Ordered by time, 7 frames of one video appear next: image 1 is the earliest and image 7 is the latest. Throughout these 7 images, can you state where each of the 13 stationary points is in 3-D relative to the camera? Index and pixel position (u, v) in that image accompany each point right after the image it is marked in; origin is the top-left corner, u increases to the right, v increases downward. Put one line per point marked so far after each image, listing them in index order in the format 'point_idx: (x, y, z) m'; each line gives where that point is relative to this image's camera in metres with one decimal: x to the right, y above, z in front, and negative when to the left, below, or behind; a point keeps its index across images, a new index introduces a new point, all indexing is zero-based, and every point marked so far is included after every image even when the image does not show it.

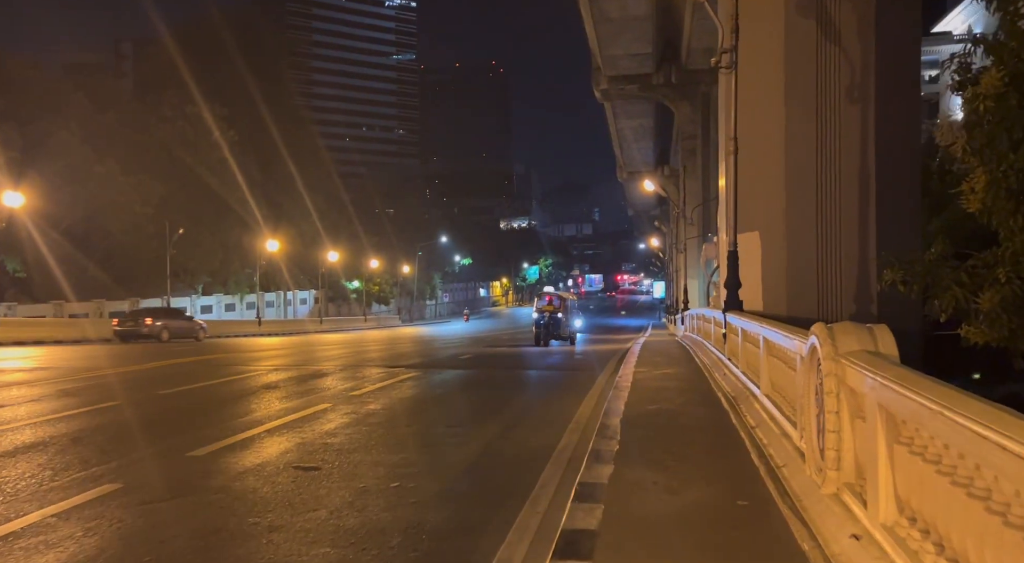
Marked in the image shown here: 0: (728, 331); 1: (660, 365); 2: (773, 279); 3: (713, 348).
0: (+3.7, -0.9, +13.2) m
1: (+2.9, -1.7, +15.0) m
2: (+6.2, 0.0, +17.8) m
3: (+4.2, -1.4, +15.7) m
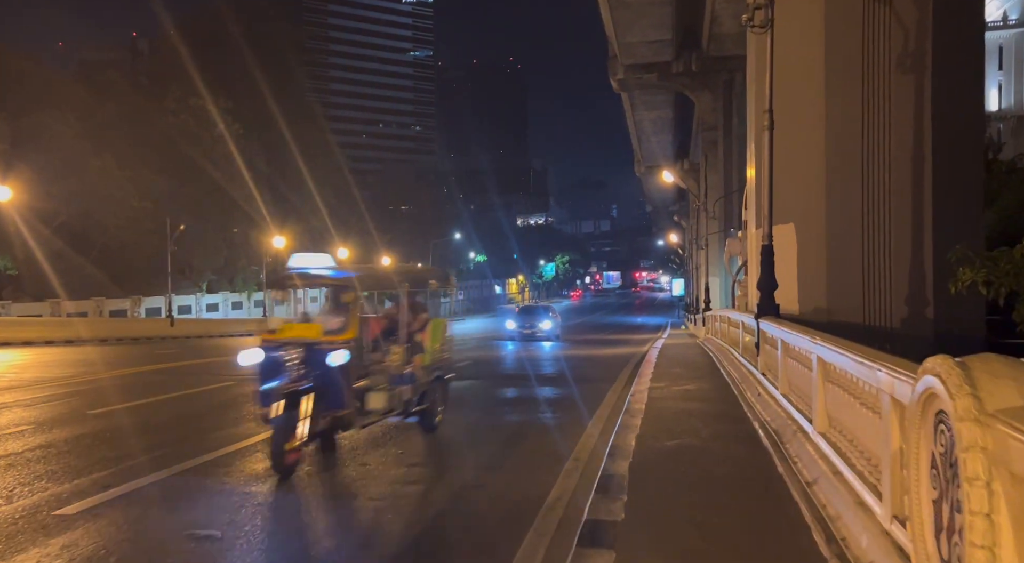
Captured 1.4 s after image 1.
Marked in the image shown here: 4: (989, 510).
0: (+3.6, -0.9, +11.1) m
1: (+2.9, -1.7, +13.0) m
2: (+6.3, 0.0, +15.6) m
3: (+4.1, -1.4, +13.6) m
4: (+1.8, -0.9, +2.9) m
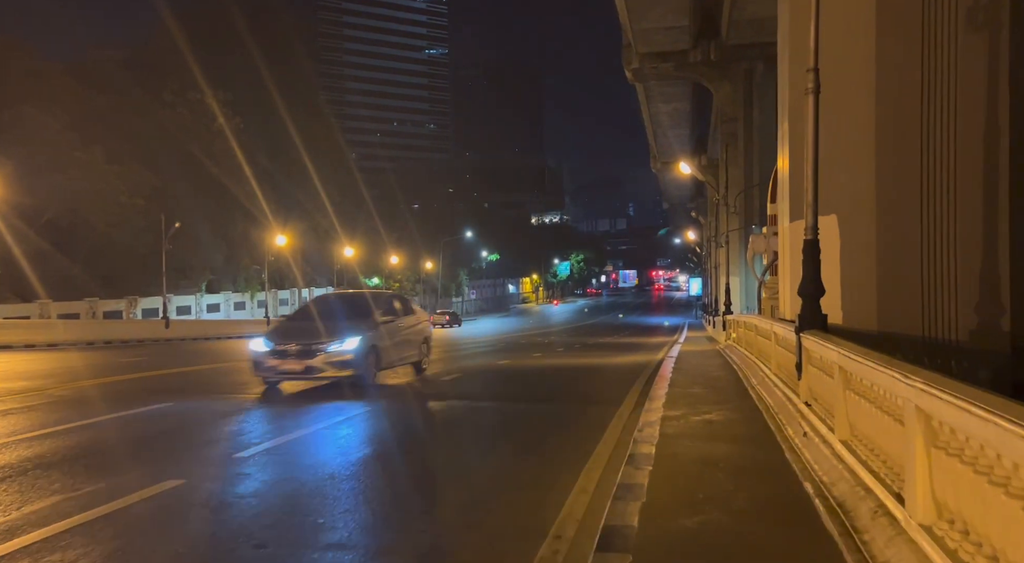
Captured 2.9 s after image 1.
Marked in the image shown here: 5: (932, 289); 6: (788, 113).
0: (+3.4, -0.9, +8.8) m
1: (+2.6, -1.7, +10.7) m
2: (+6.1, -0.1, +13.3) m
3: (+3.9, -1.4, +11.3) m
4: (+1.4, -0.9, +0.7) m
5: (+6.6, -0.1, +11.8) m
6: (+5.7, +3.5, +15.5) m
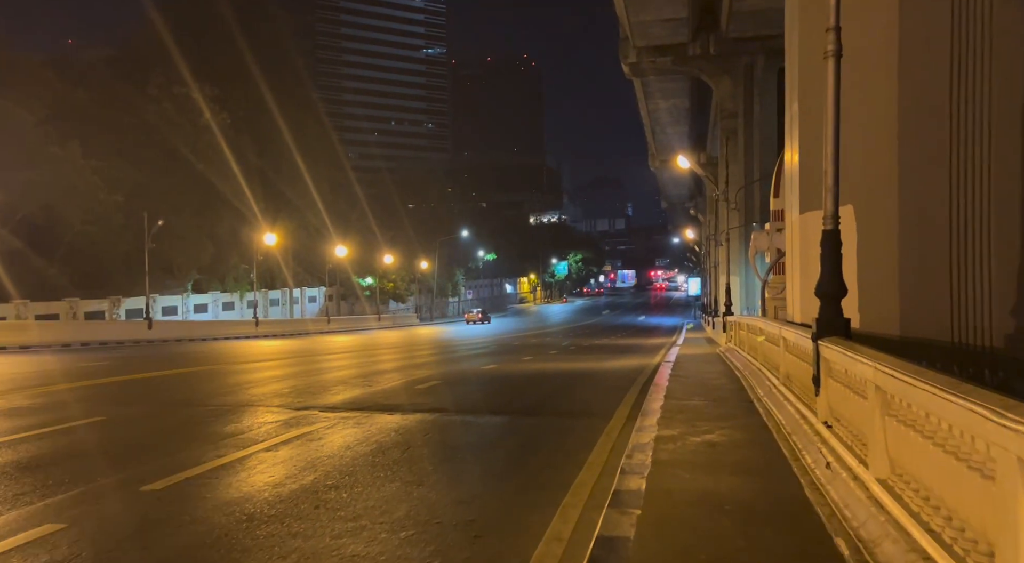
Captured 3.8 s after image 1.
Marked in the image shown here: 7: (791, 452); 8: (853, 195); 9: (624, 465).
0: (+3.1, -0.9, +7.5) m
1: (+2.3, -1.7, +9.3) m
2: (+5.8, -0.1, +12.0) m
3: (+3.6, -1.4, +10.0) m
4: (+1.1, -0.9, -0.7) m
5: (+6.3, -0.1, +10.5) m
6: (+5.3, +3.5, +14.1) m
7: (+2.7, -1.7, +7.4) m
8: (+5.8, +1.5, +12.9) m
9: (+1.1, -1.7, +7.2) m
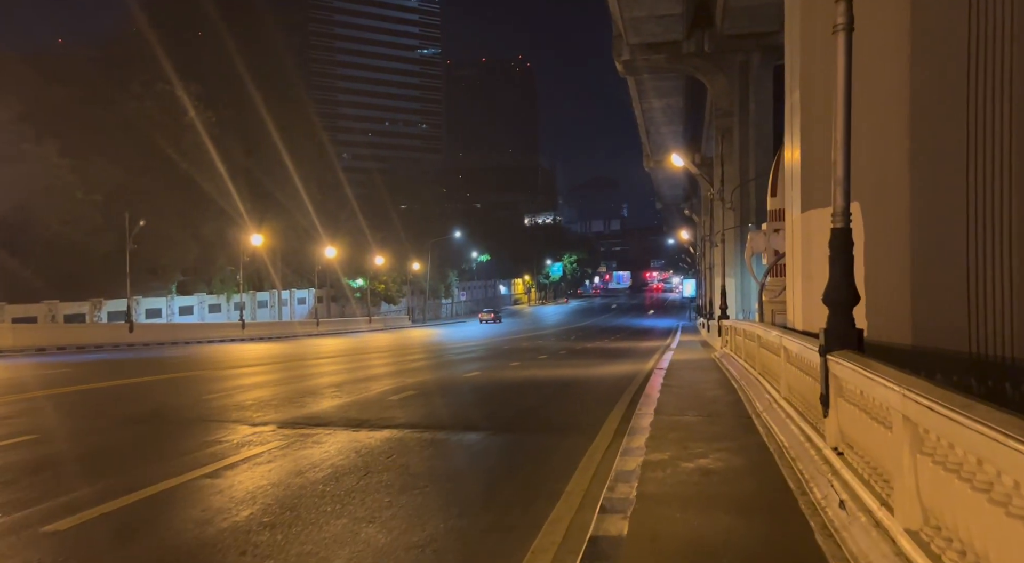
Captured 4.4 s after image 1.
0: (+2.8, -0.9, +6.6) m
1: (+2.0, -1.7, +8.4) m
2: (+5.4, -0.1, +11.1) m
3: (+3.3, -1.4, +9.1) m
4: (+0.8, -1.0, -1.6) m
5: (+5.9, -0.2, +9.6) m
6: (+5.0, +3.4, +13.2) m
7: (+2.4, -1.7, +6.5) m
8: (+5.5, +1.4, +12.0) m
9: (+0.8, -1.8, +6.3) m
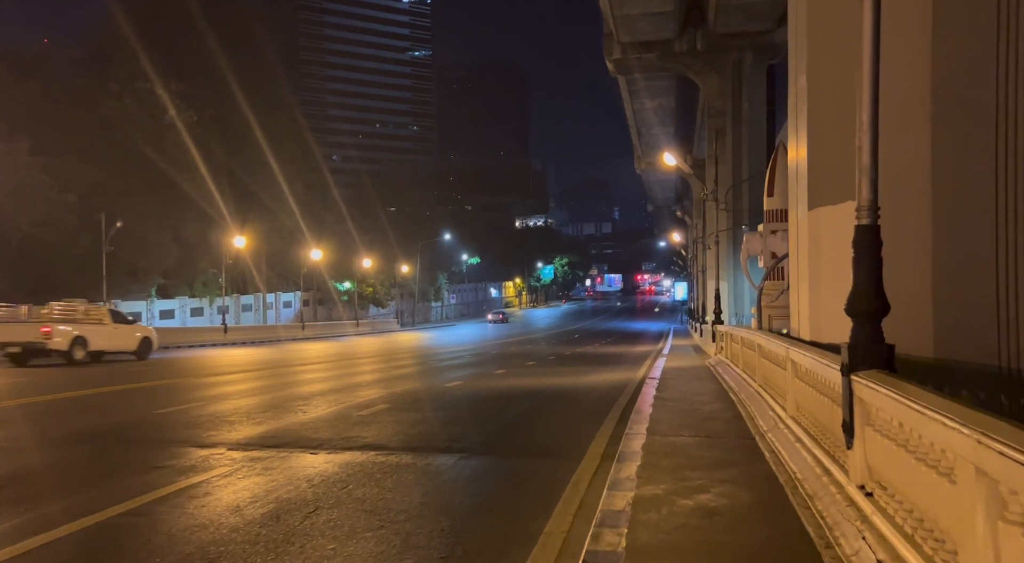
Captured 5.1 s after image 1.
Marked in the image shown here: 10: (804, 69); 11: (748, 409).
0: (+2.5, -1.0, +5.5) m
1: (+1.7, -1.8, +7.4) m
2: (+5.1, -0.2, +10.1) m
3: (+3.0, -1.5, +8.0) m
4: (+0.7, -1.0, -2.7) m
5: (+5.7, -0.2, +8.6) m
6: (+4.7, +3.3, +12.2) m
7: (+2.2, -1.8, +5.4) m
8: (+5.2, +1.4, +11.1) m
9: (+0.5, -1.8, +5.2) m
10: (+4.7, +3.4, +12.2) m
11: (+3.4, -1.8, +11.1) m
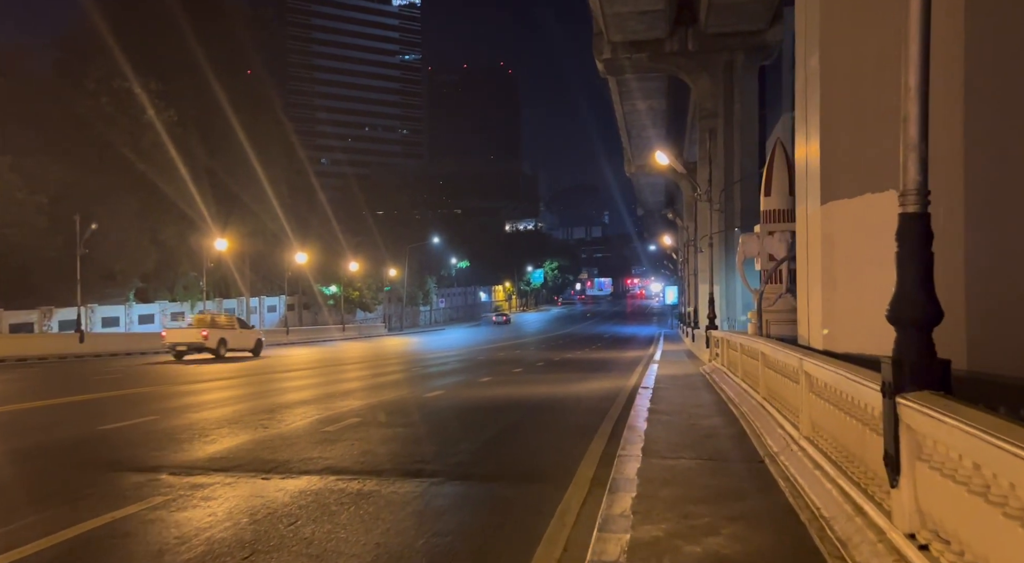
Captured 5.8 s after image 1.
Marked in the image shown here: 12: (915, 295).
0: (+2.3, -1.0, +4.5) m
1: (+1.5, -1.8, +6.4) m
2: (+4.9, -0.2, +9.1) m
3: (+2.8, -1.5, +7.0) m
4: (+0.6, -0.9, -3.7) m
5: (+5.4, -0.3, +7.6) m
6: (+4.4, +3.3, +11.3) m
7: (+2.0, -1.8, +4.4) m
8: (+4.9, +1.3, +10.1) m
9: (+0.3, -1.8, +4.2) m
10: (+4.4, +3.4, +11.3) m
11: (+3.2, -1.9, +10.1) m
12: (+2.5, -0.1, +4.7) m
